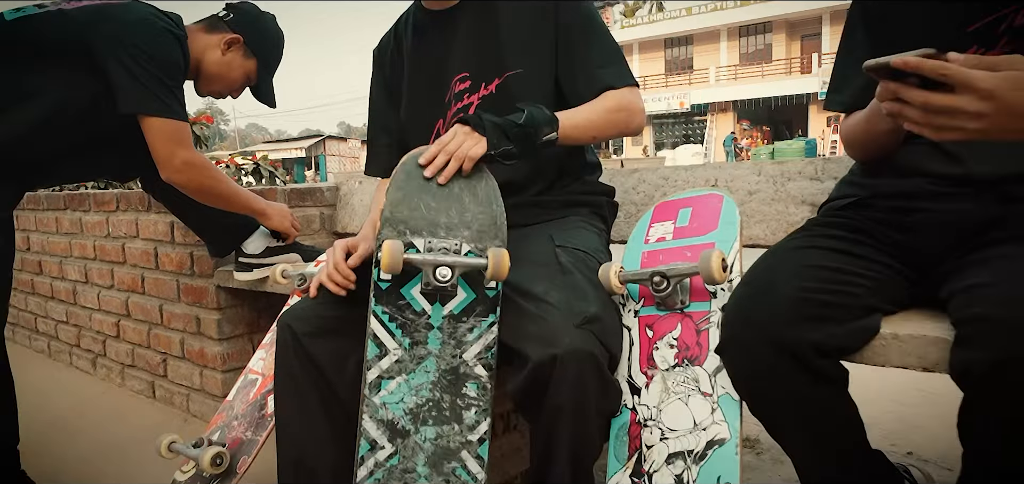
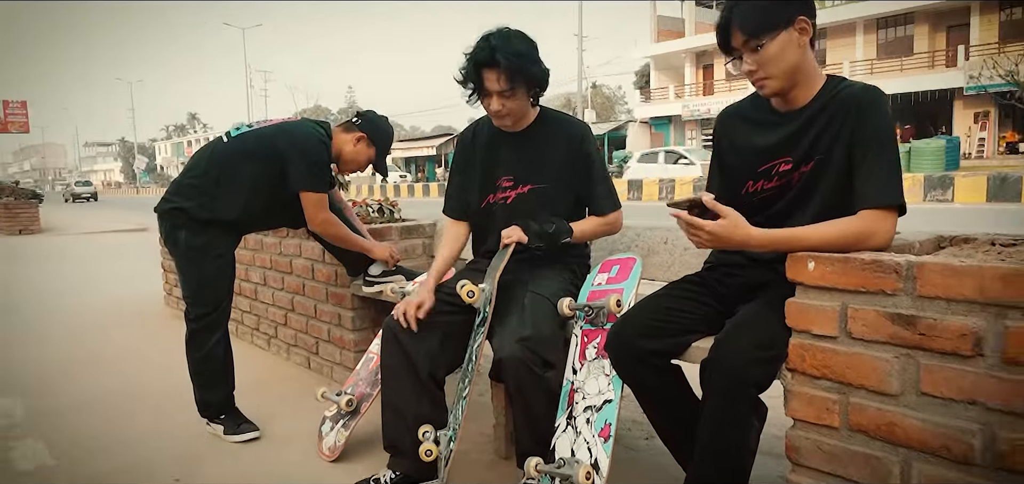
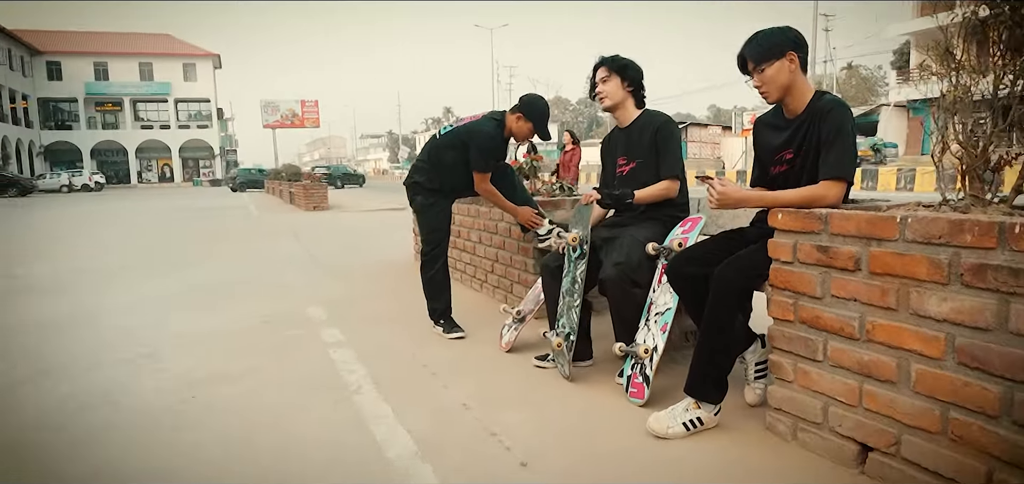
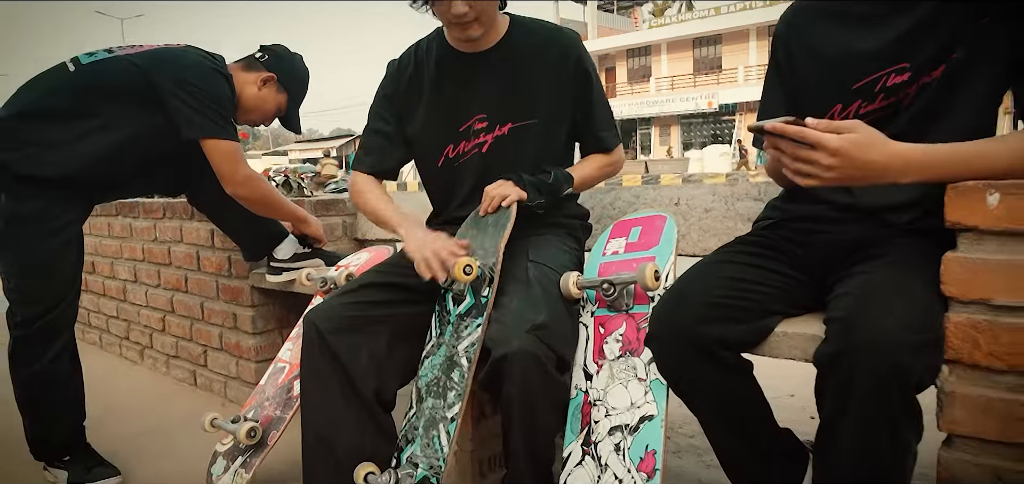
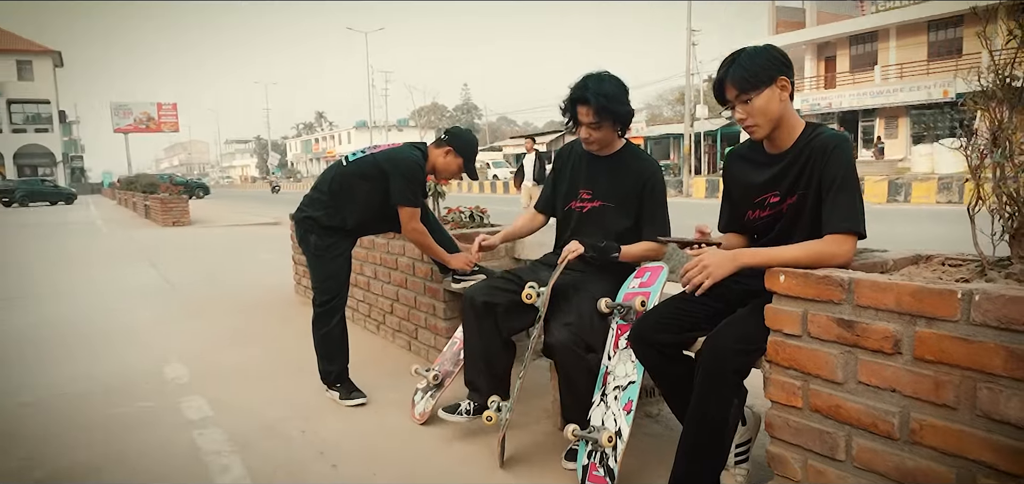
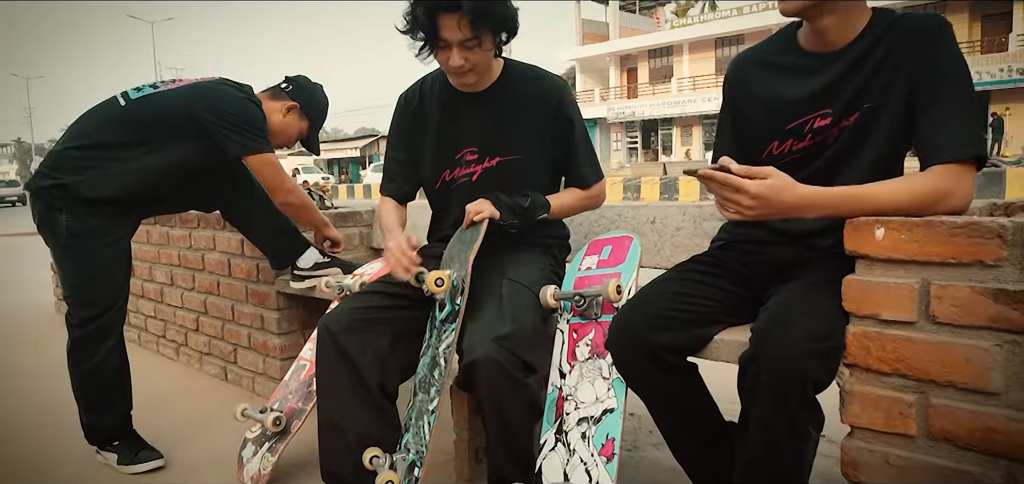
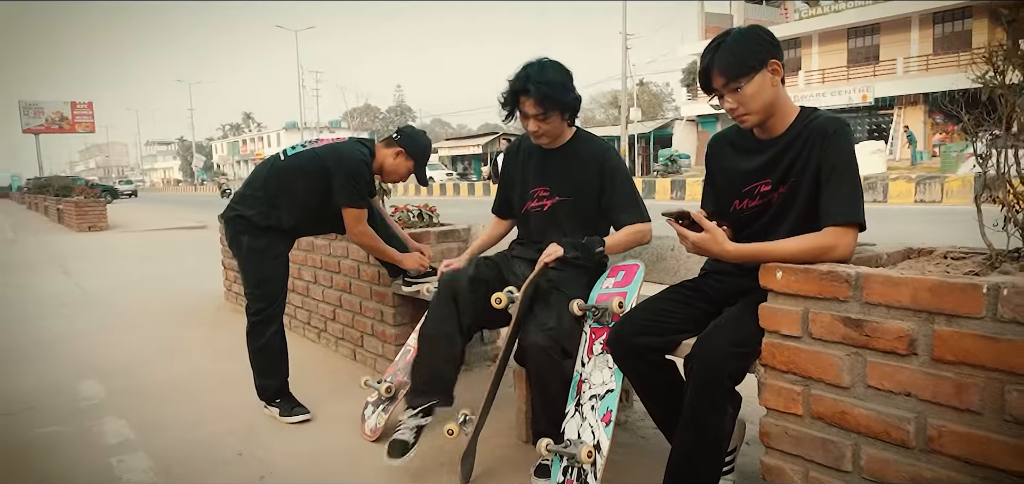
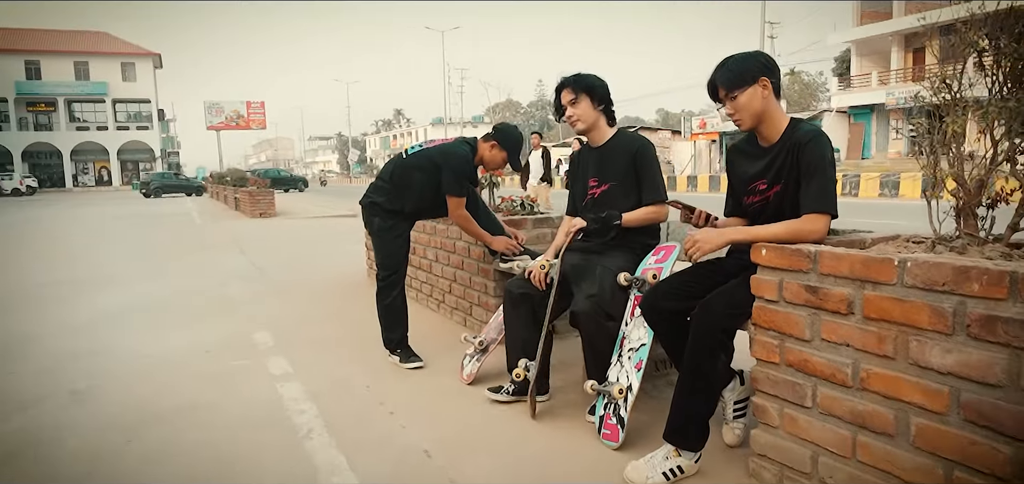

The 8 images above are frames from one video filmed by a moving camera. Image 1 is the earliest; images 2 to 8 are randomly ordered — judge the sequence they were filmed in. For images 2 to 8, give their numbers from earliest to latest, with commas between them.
4, 6, 2, 7, 5, 8, 3
